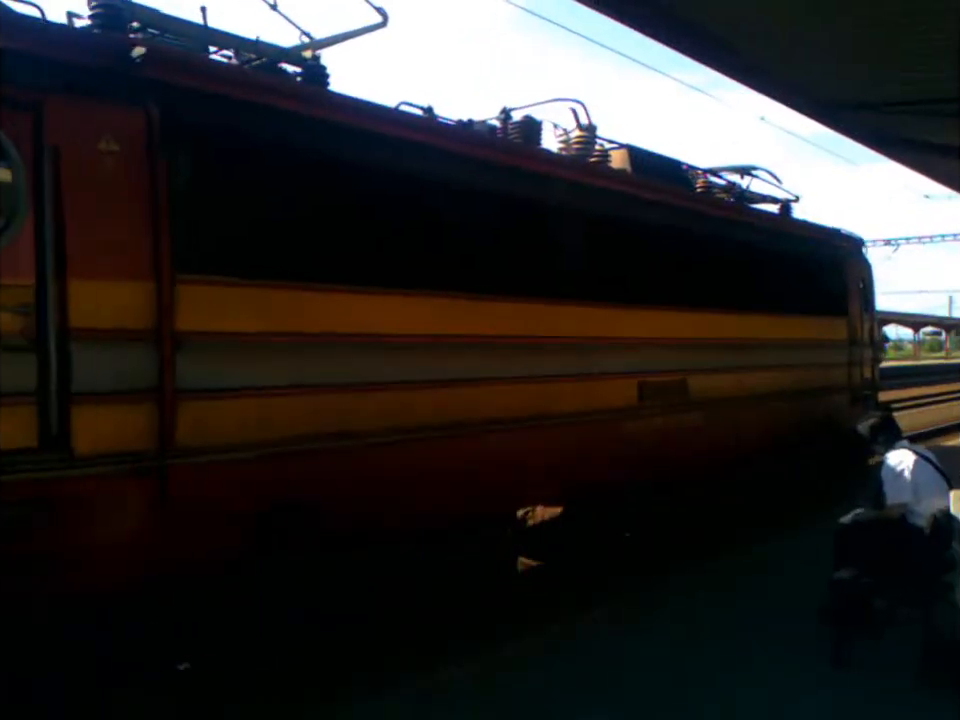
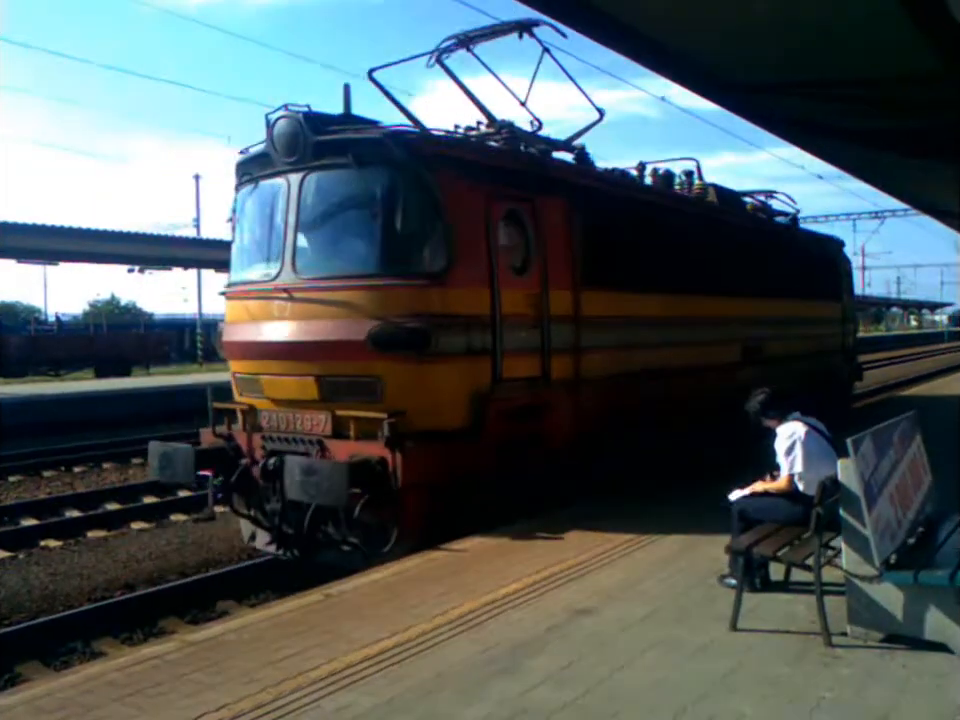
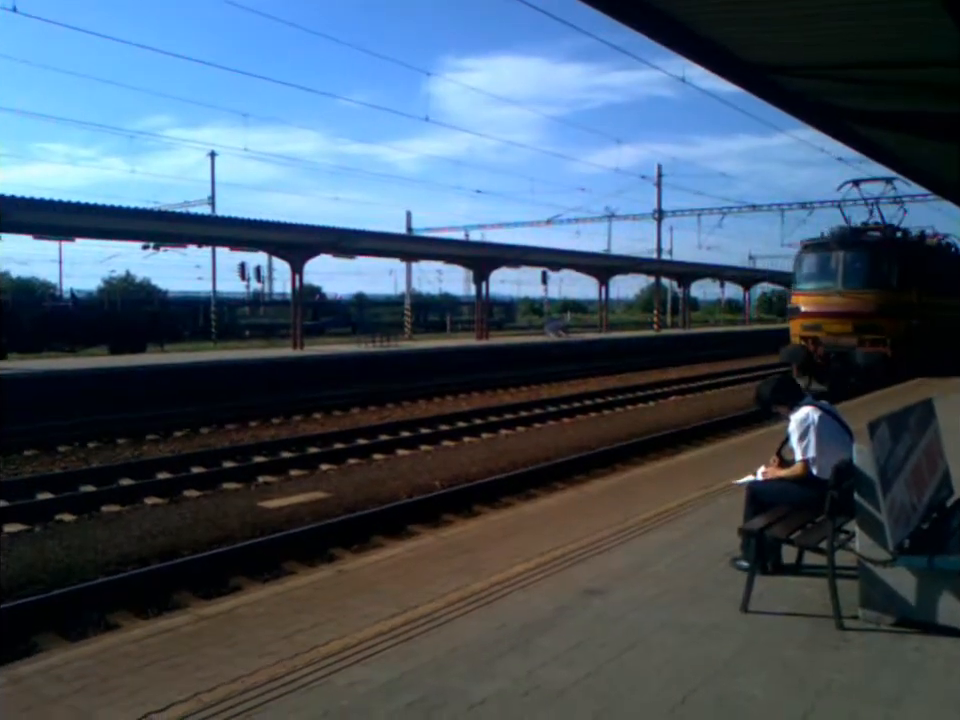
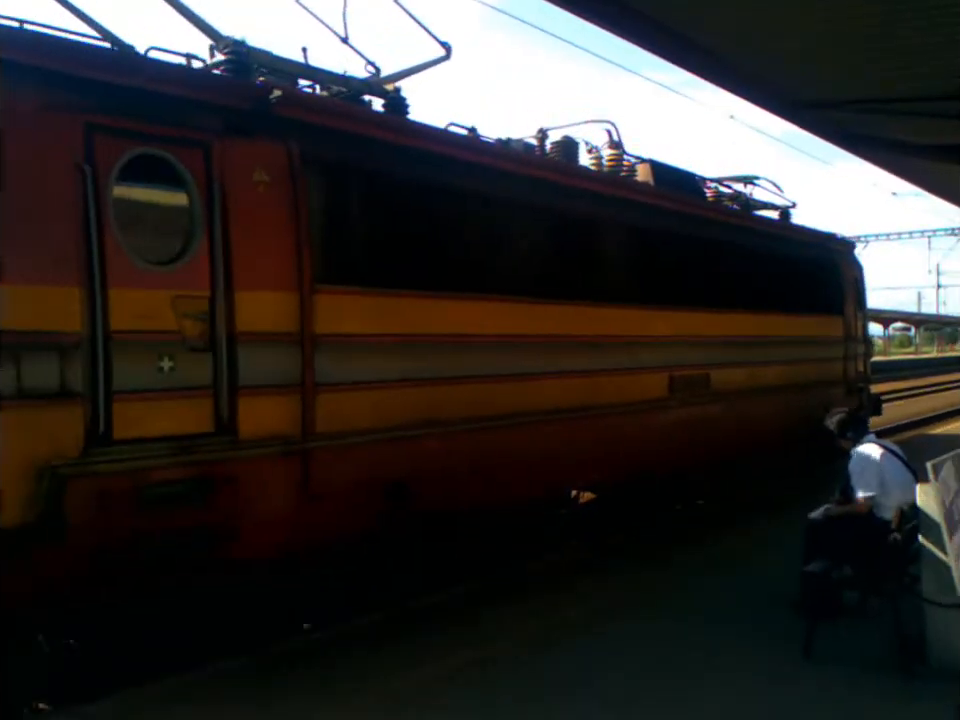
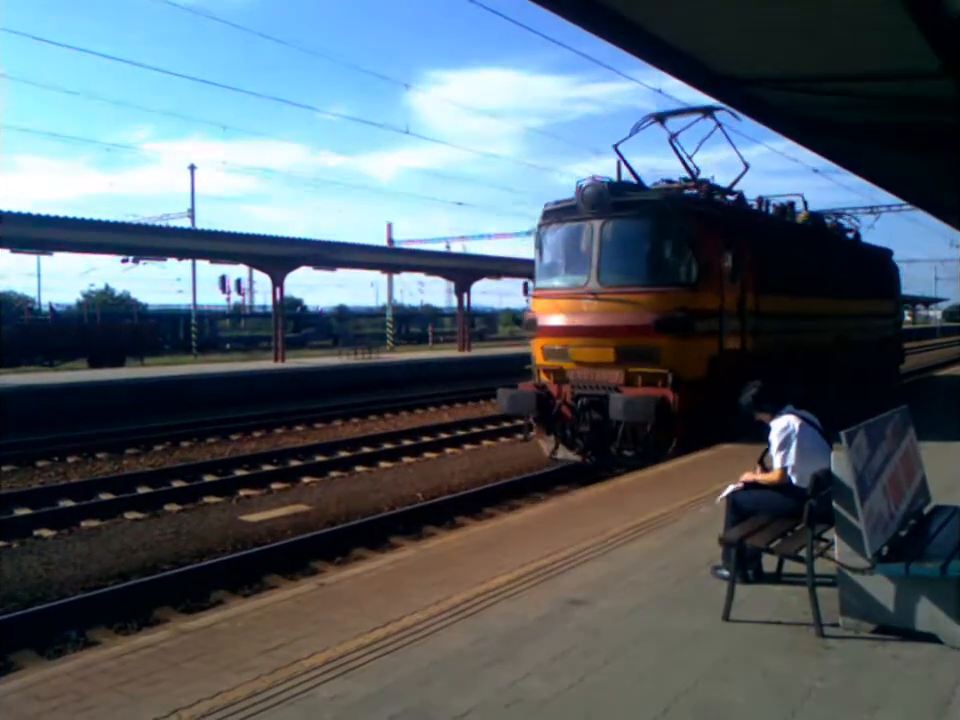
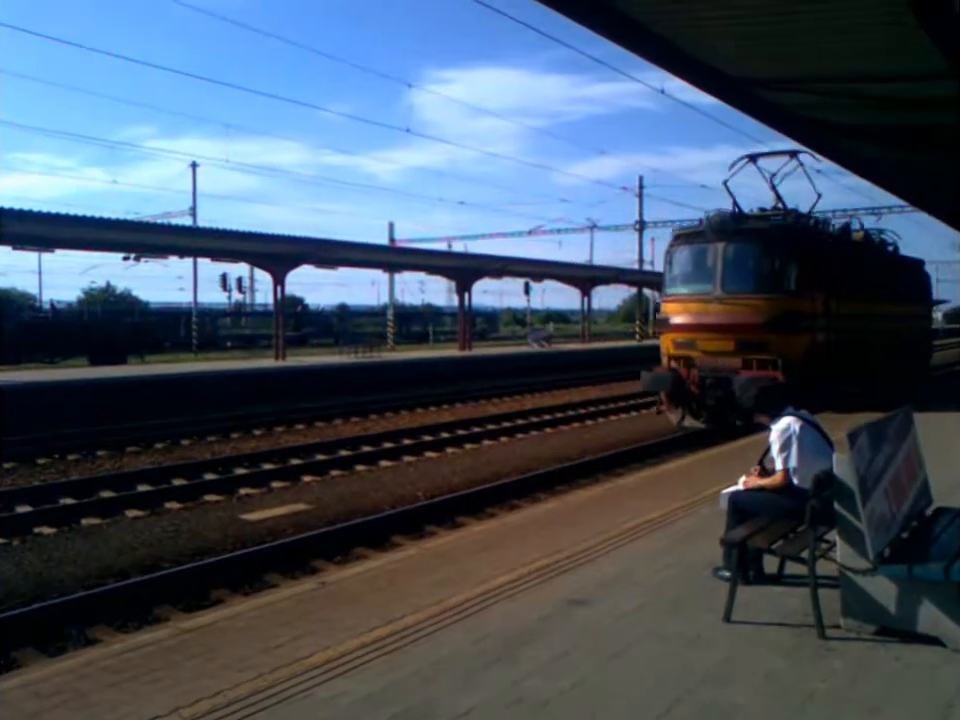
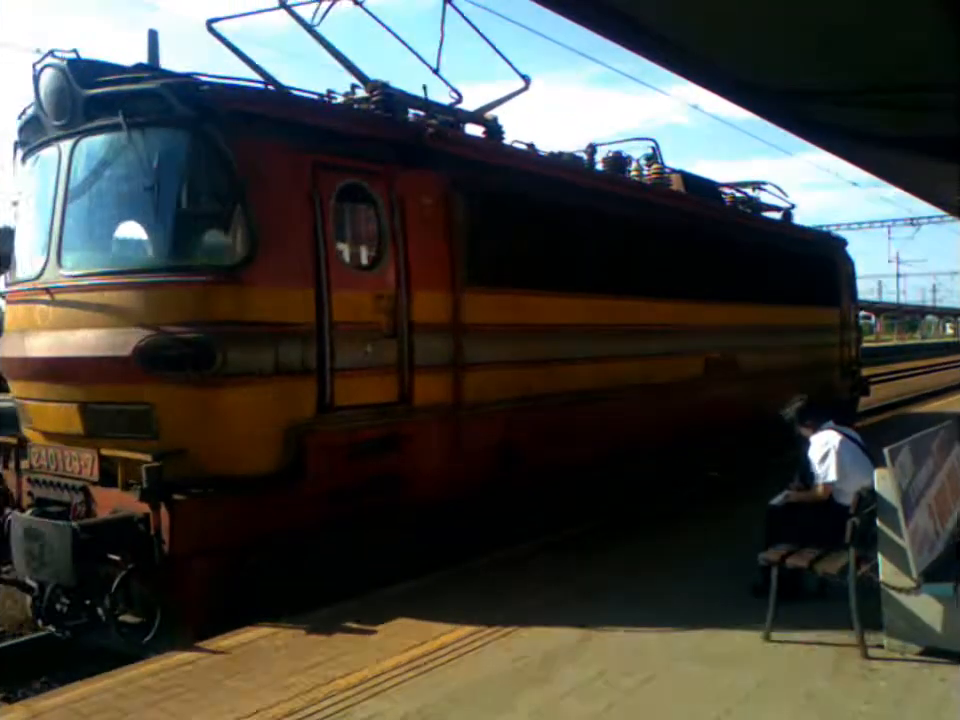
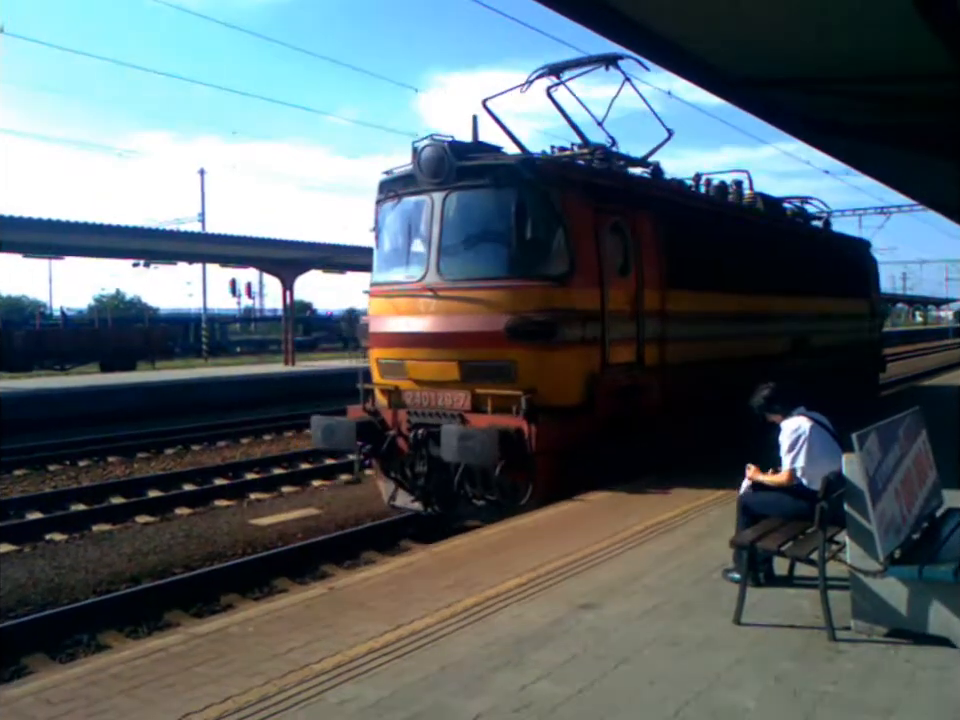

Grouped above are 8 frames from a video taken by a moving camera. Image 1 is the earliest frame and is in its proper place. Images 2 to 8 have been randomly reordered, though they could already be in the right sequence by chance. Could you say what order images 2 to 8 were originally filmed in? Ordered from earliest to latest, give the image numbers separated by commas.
4, 7, 2, 8, 5, 6, 3
